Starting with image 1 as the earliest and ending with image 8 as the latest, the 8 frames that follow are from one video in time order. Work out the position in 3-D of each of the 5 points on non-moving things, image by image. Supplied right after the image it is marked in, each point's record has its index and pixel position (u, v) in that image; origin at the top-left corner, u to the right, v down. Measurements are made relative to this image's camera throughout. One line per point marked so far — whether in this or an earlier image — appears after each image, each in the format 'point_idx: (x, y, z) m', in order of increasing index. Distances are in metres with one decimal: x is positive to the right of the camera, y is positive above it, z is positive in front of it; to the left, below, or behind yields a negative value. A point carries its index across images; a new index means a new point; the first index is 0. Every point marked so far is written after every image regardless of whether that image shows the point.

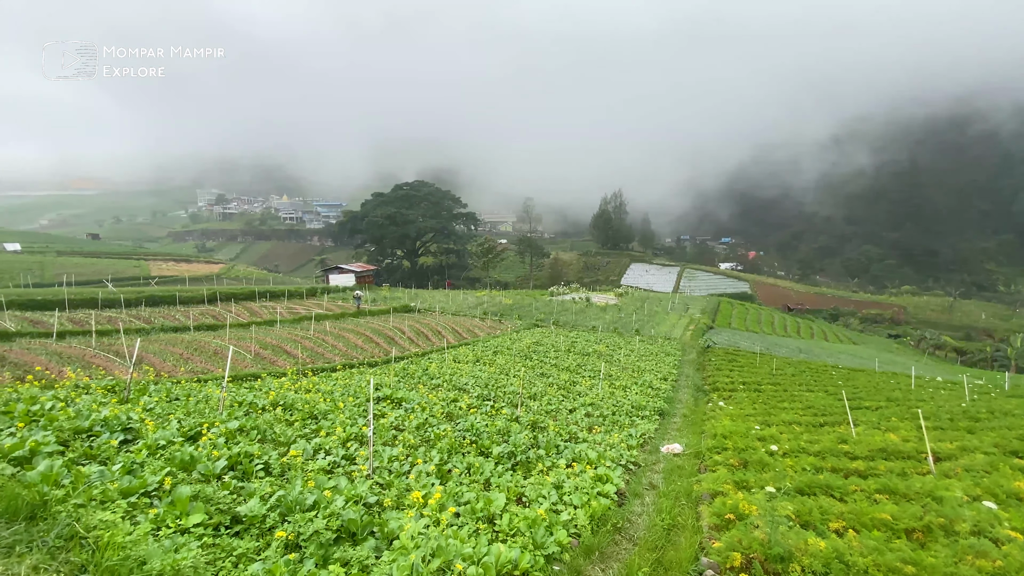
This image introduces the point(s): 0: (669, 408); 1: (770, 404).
0: (+5.5, -4.2, +16.5) m
1: (+9.6, -4.3, +17.5) m
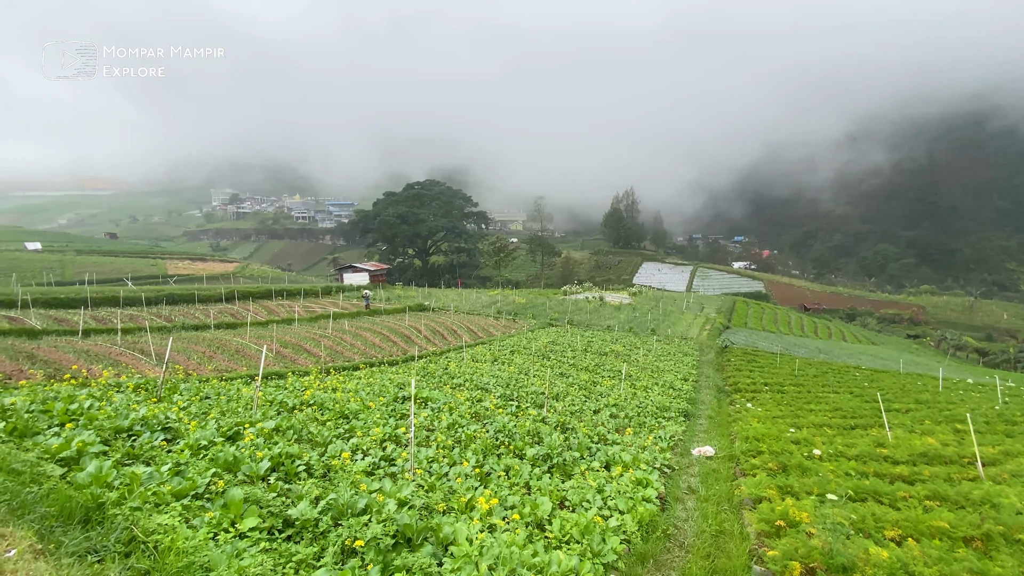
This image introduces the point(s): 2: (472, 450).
0: (+6.3, -4.2, +16.3) m
1: (+10.3, -4.3, +17.1) m
2: (-0.6, -2.6, +7.6) m
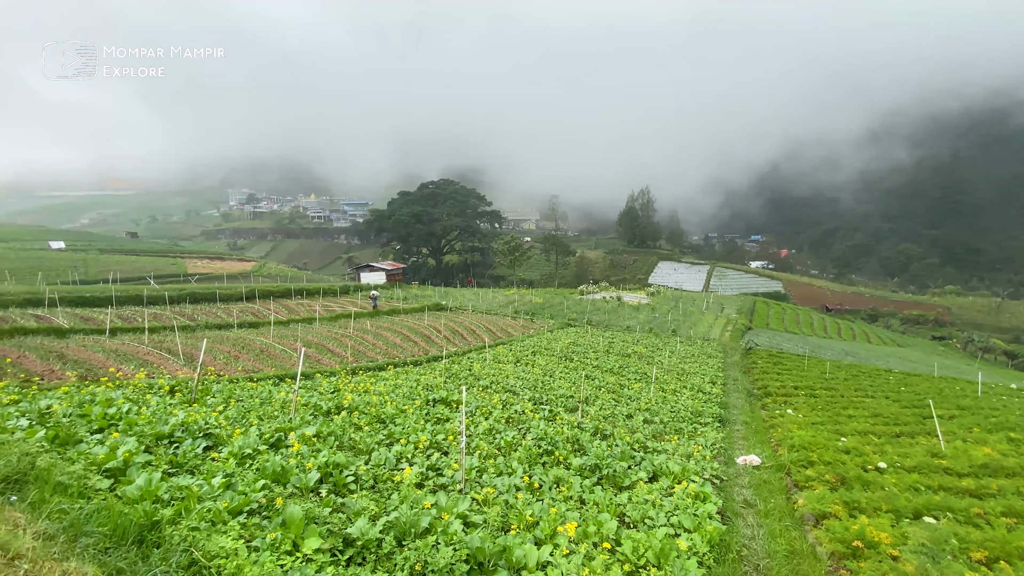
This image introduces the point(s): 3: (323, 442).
0: (+7.2, -4.2, +15.8) m
1: (+11.3, -4.3, +16.6) m
2: (+0.1, -2.6, +7.3) m
3: (-2.7, -2.2, +6.7) m
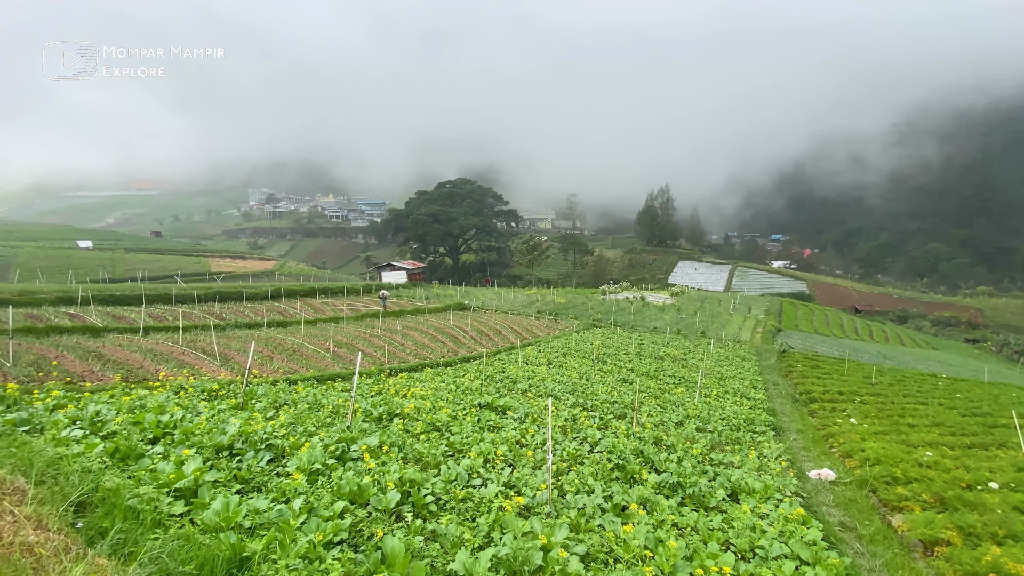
0: (+8.5, -4.3, +15.1) m
1: (+12.6, -4.4, +15.7) m
2: (+1.2, -2.7, +6.7) m
3: (-1.6, -2.2, +6.2) m
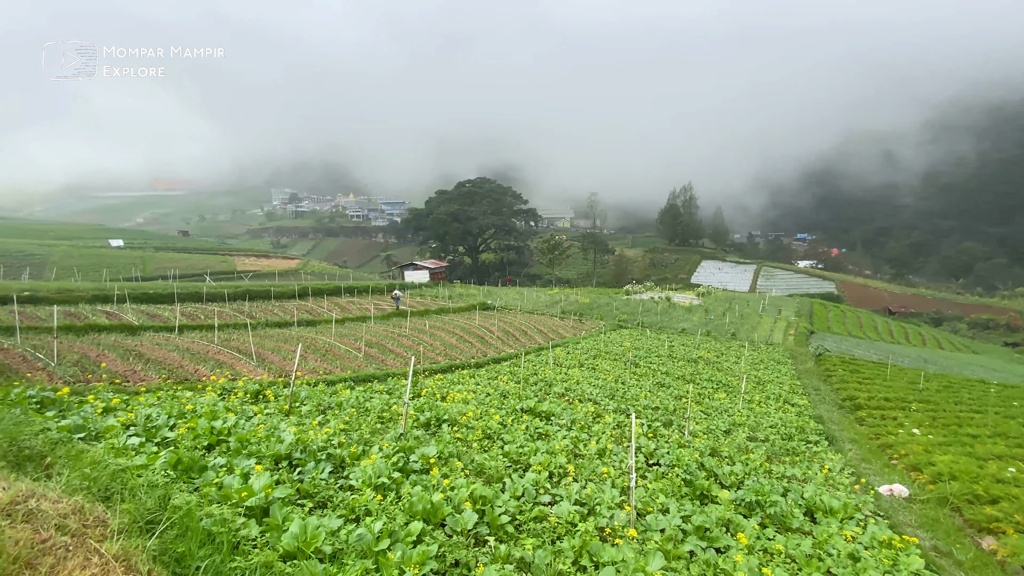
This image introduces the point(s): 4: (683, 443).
0: (+9.7, -4.3, +14.4) m
1: (+13.8, -4.5, +14.9) m
2: (+2.0, -2.7, +6.3) m
3: (-0.8, -2.2, +5.9) m
4: (+3.5, -3.2, +9.7) m
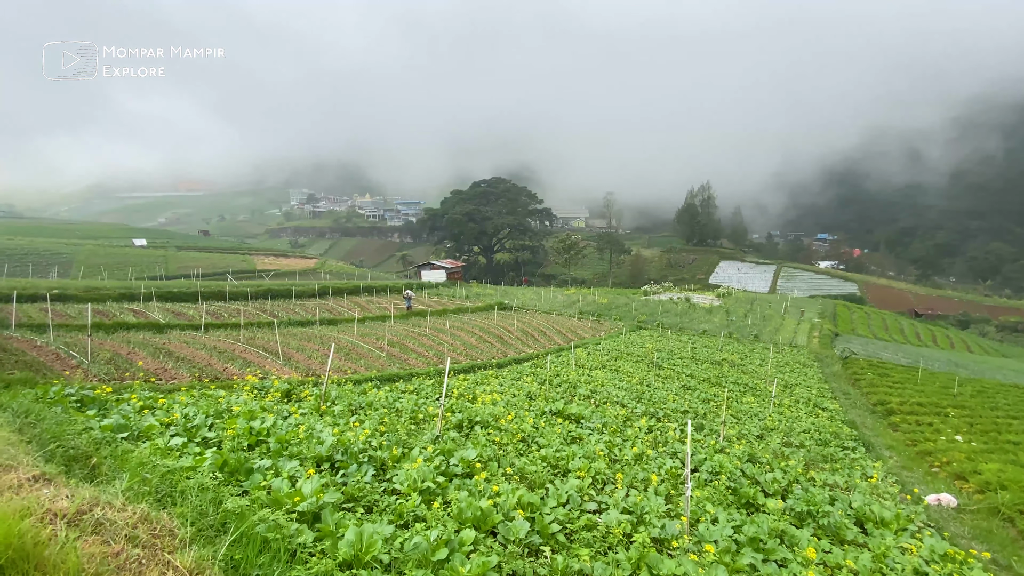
0: (+10.4, -4.4, +13.9) m
1: (+14.5, -4.5, +14.3) m
2: (+2.5, -2.7, +6.1) m
3: (-0.3, -2.2, +5.8) m
4: (+4.1, -3.2, +9.4) m
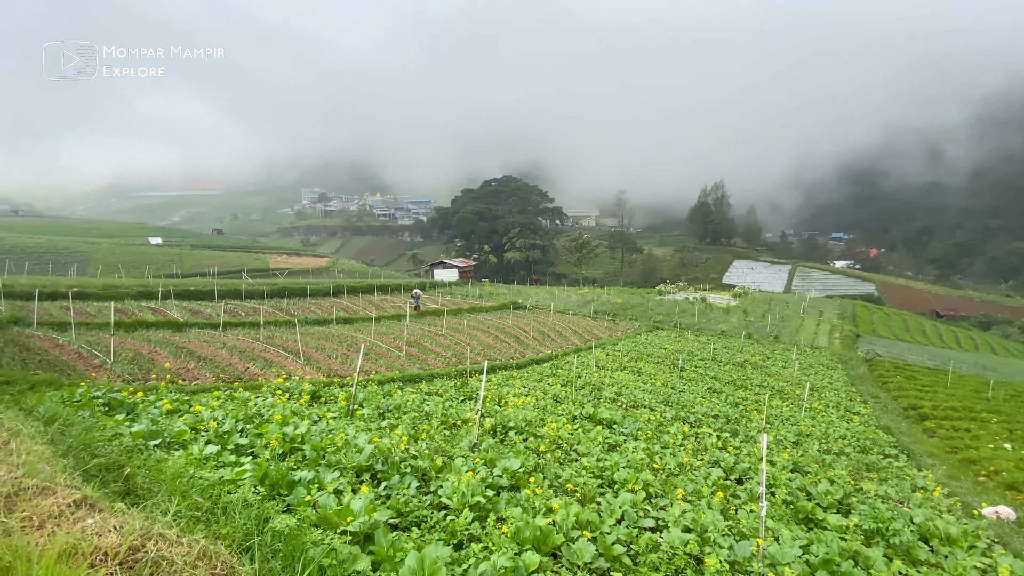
0: (+11.1, -4.4, +13.4) m
1: (+15.2, -4.5, +13.7) m
2: (+3.1, -2.7, +5.7) m
3: (+0.3, -2.2, +5.5) m
4: (+4.7, -3.2, +9.0) m
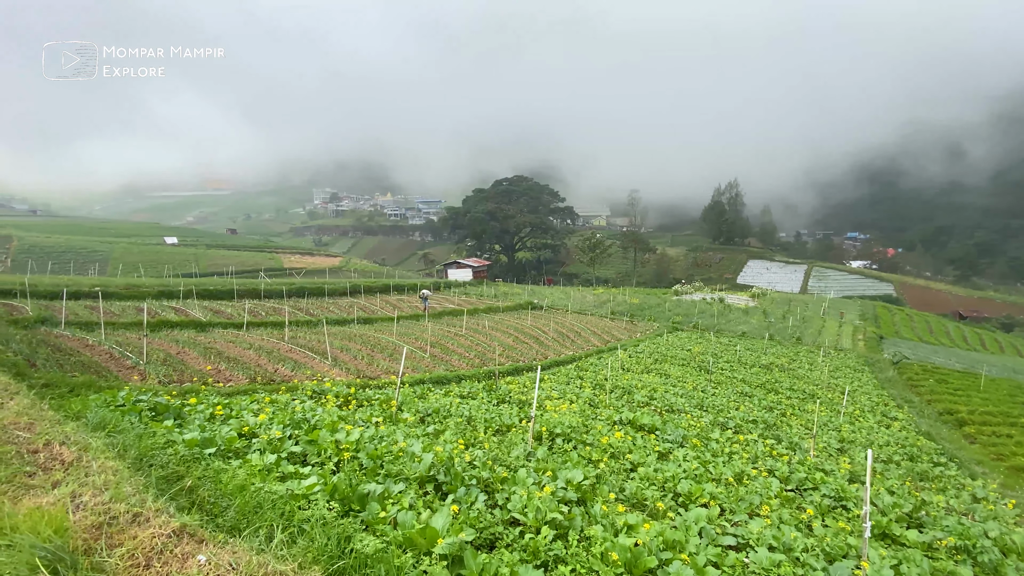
0: (+12.0, -4.4, +12.9) m
1: (+16.1, -4.6, +13.2) m
2: (+3.8, -2.8, +5.4) m
3: (+1.0, -2.3, +5.2) m
4: (+5.5, -3.2, +8.7) m
